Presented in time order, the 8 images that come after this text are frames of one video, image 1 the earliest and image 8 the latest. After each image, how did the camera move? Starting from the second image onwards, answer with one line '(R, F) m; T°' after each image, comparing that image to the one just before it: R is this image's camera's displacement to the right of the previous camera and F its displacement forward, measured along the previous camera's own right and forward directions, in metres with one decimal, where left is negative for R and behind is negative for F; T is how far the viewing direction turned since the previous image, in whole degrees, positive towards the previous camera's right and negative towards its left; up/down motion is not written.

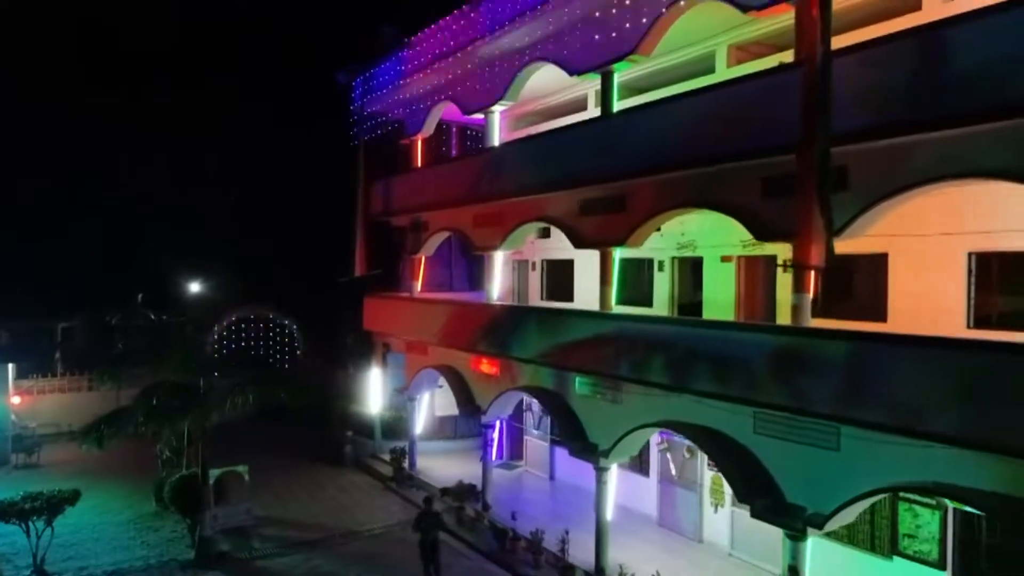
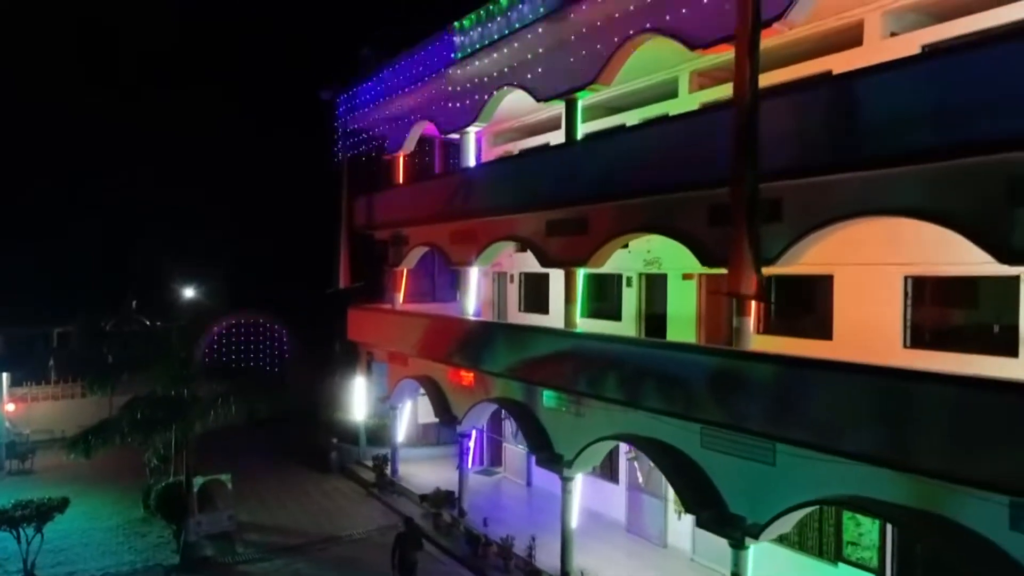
(+0.6, -0.4) m; 0°
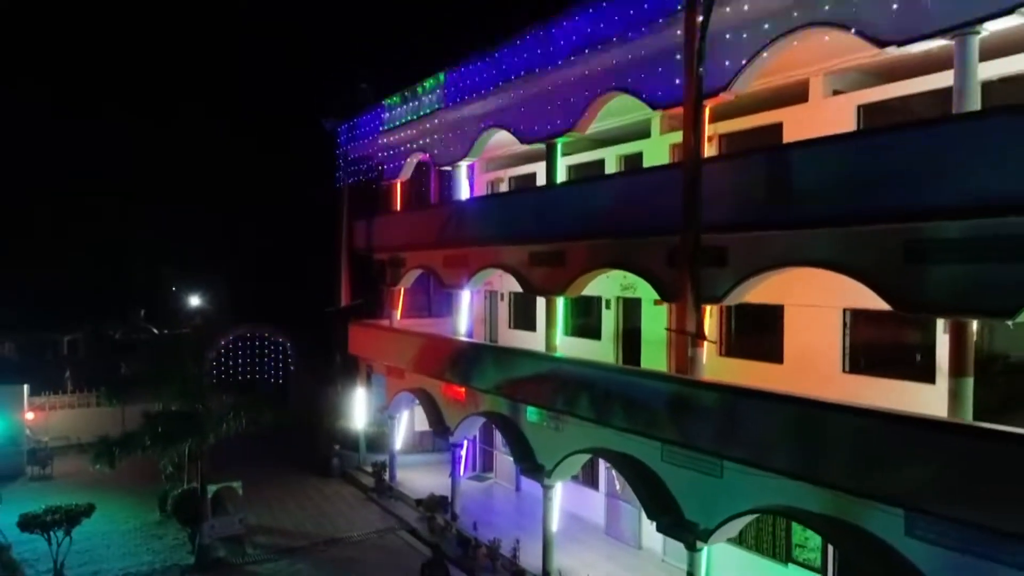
(+0.2, -1.1) m; 0°
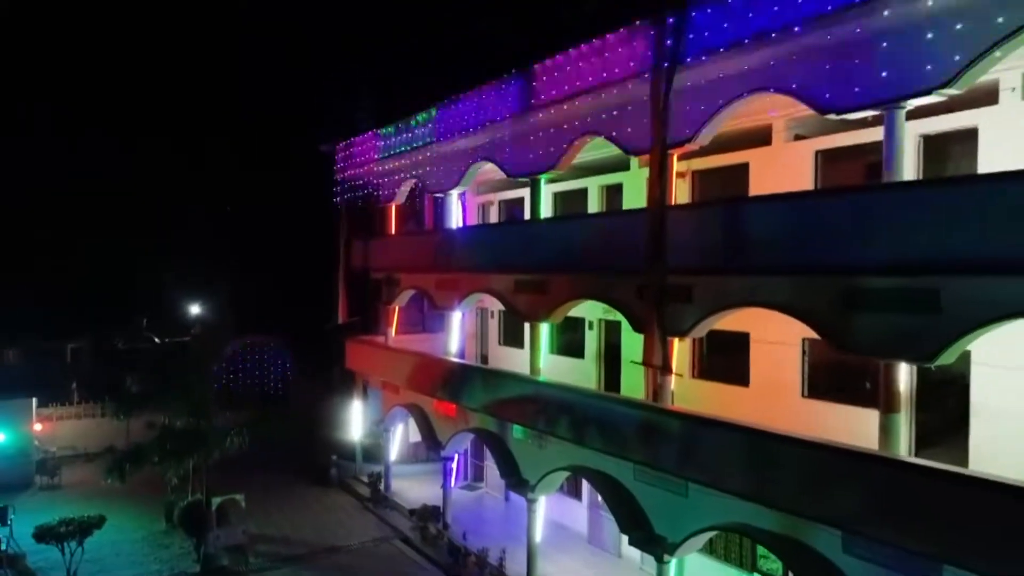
(+0.2, -0.8) m; 0°
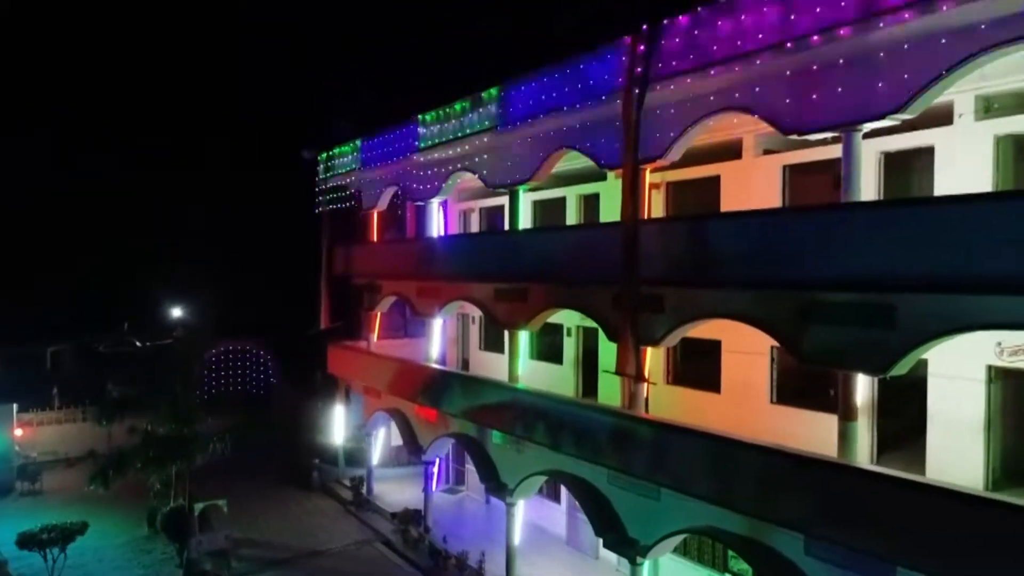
(+0.1, -0.3) m; +1°
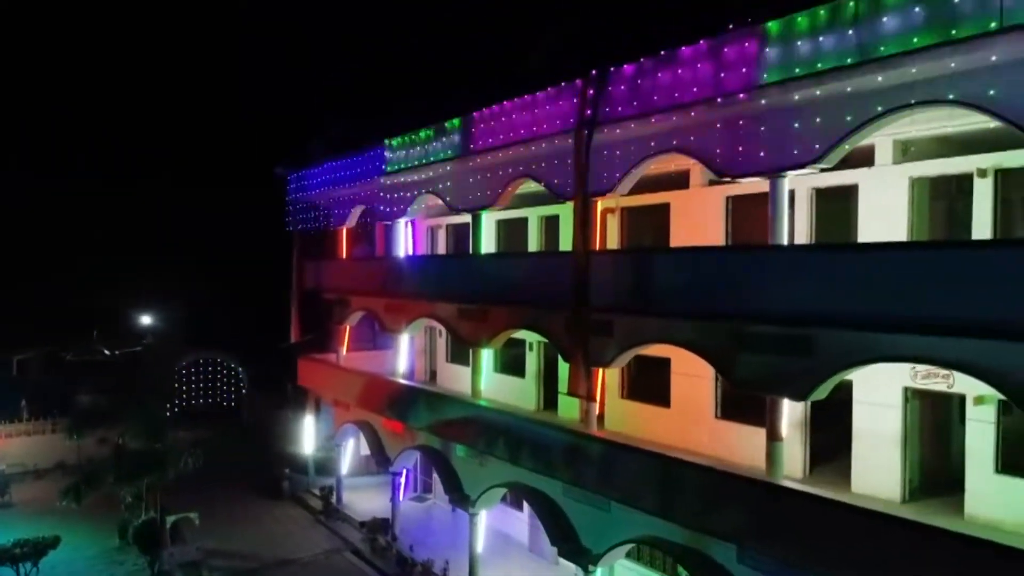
(+0.2, -0.6) m; +2°
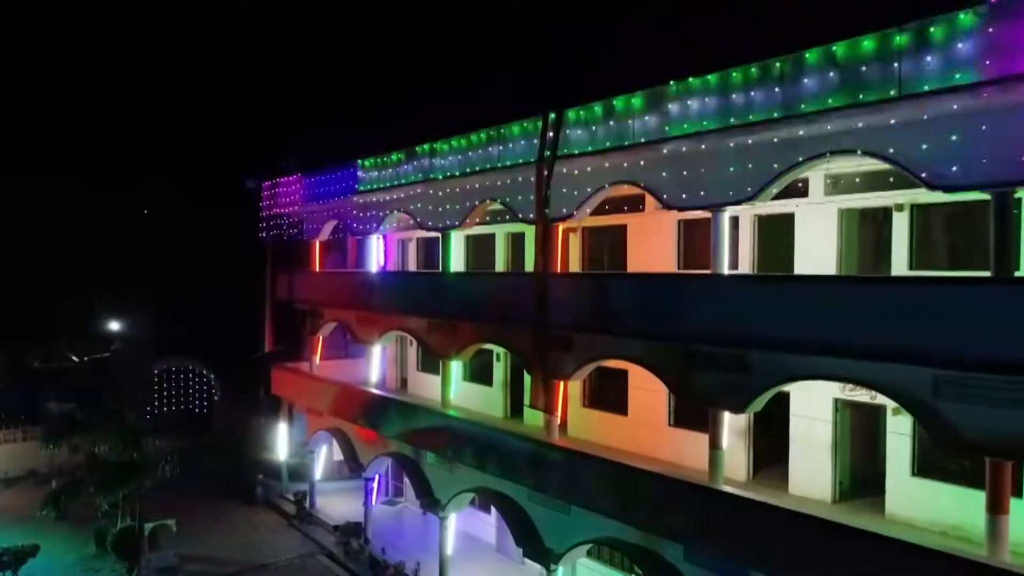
(0.0, -0.8) m; +2°
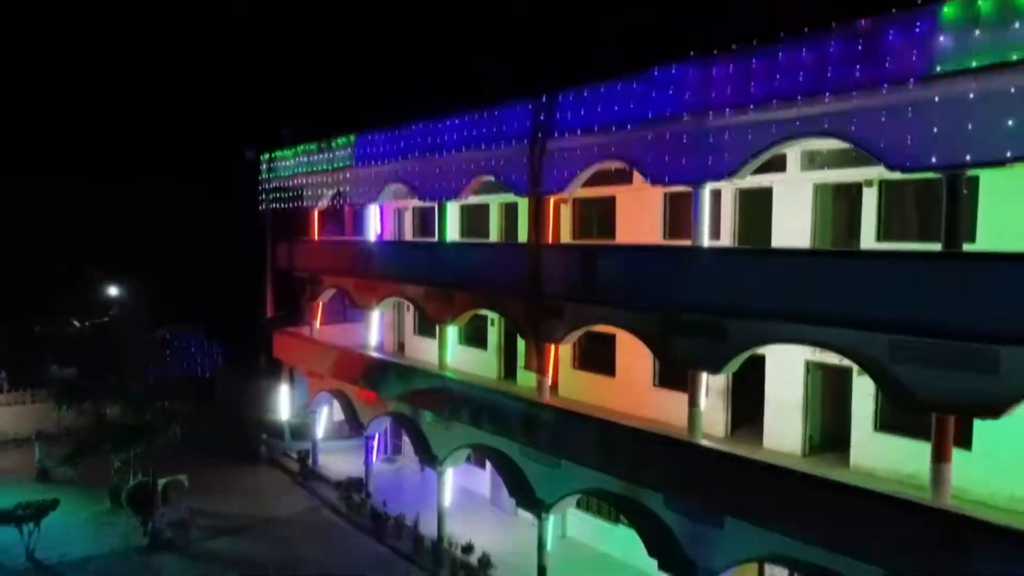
(0.0, -0.7) m; +1°
